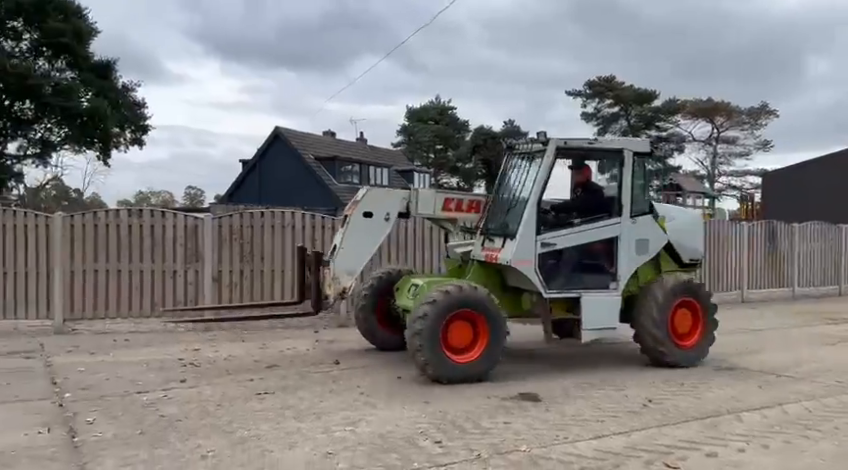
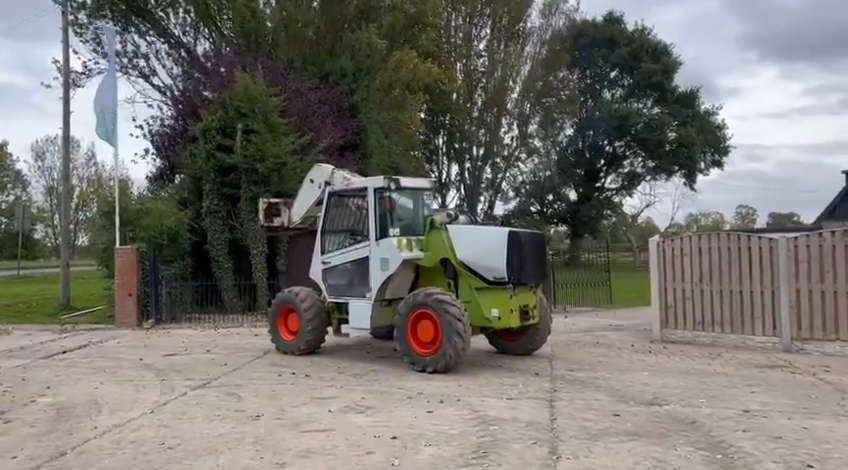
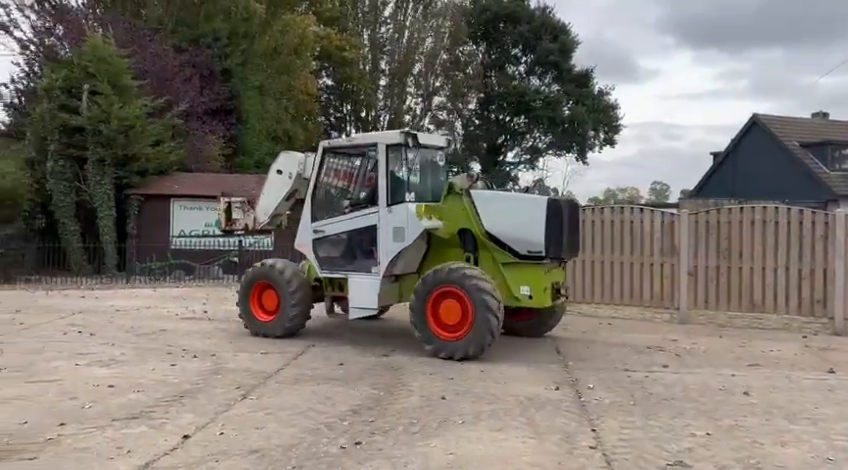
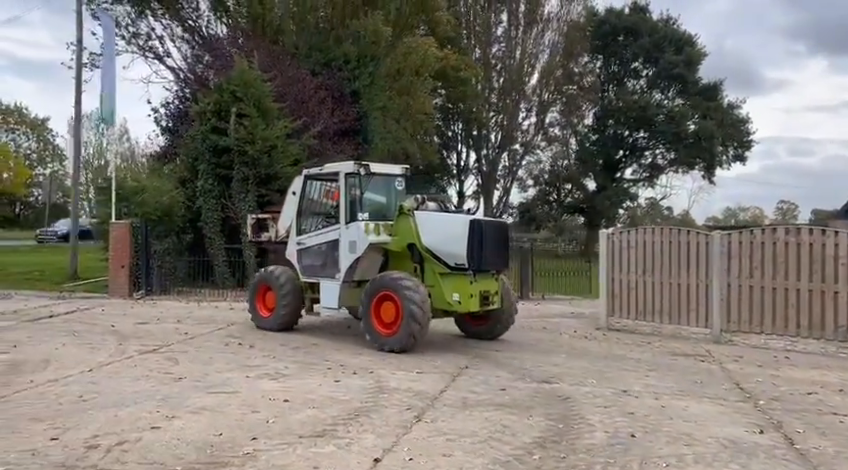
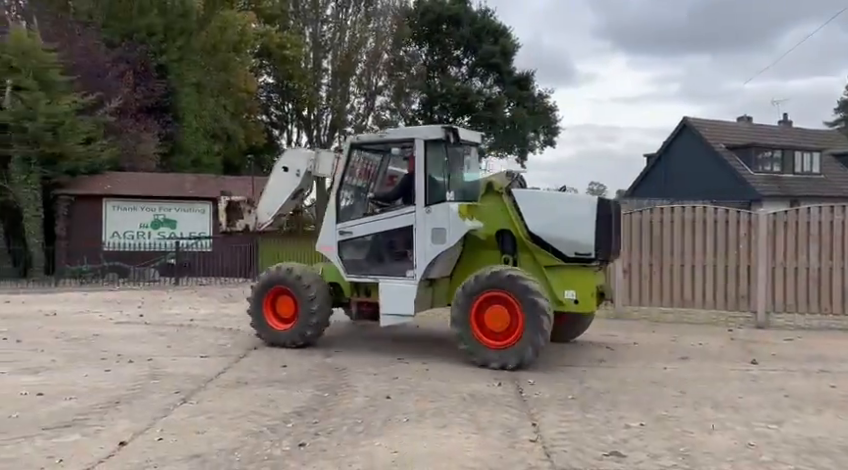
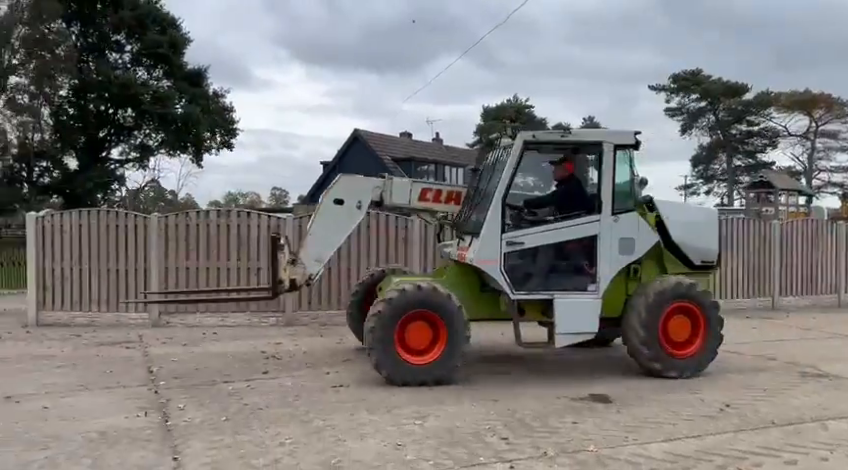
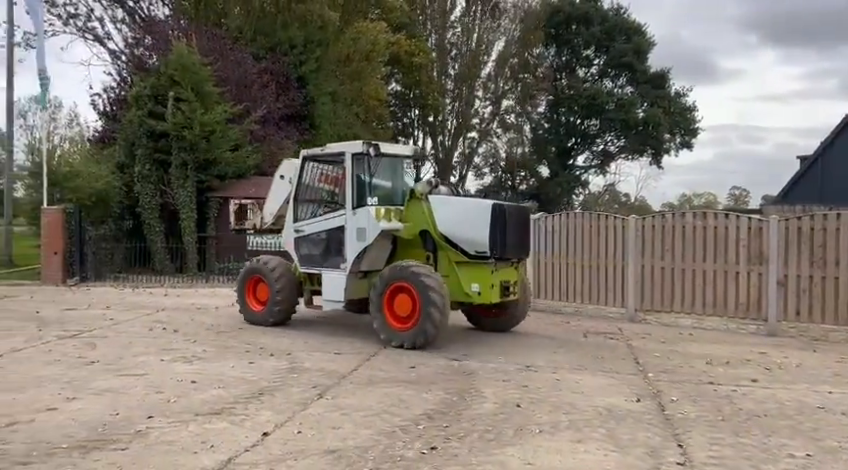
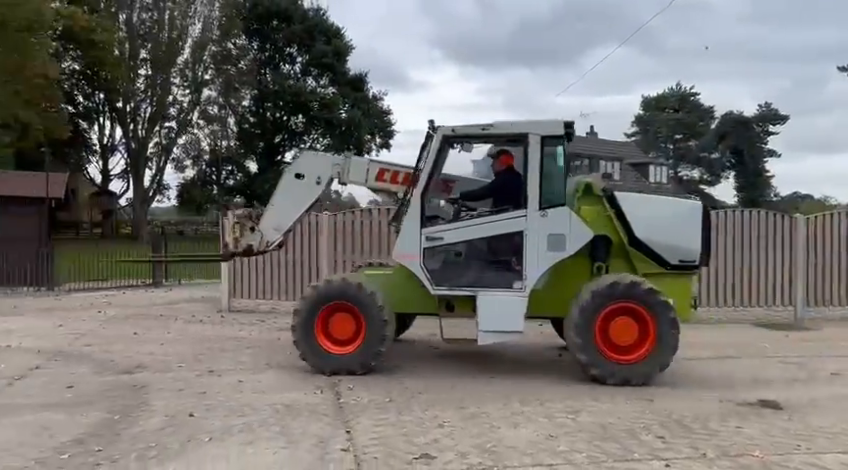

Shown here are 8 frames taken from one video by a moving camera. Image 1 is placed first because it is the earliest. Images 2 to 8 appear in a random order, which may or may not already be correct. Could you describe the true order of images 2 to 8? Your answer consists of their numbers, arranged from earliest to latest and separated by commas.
6, 8, 5, 3, 7, 4, 2
